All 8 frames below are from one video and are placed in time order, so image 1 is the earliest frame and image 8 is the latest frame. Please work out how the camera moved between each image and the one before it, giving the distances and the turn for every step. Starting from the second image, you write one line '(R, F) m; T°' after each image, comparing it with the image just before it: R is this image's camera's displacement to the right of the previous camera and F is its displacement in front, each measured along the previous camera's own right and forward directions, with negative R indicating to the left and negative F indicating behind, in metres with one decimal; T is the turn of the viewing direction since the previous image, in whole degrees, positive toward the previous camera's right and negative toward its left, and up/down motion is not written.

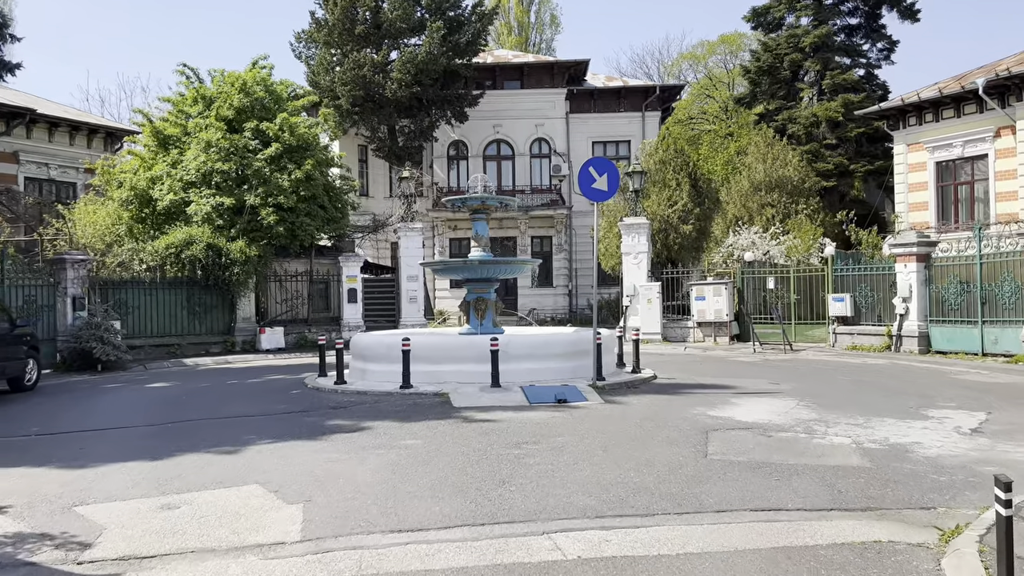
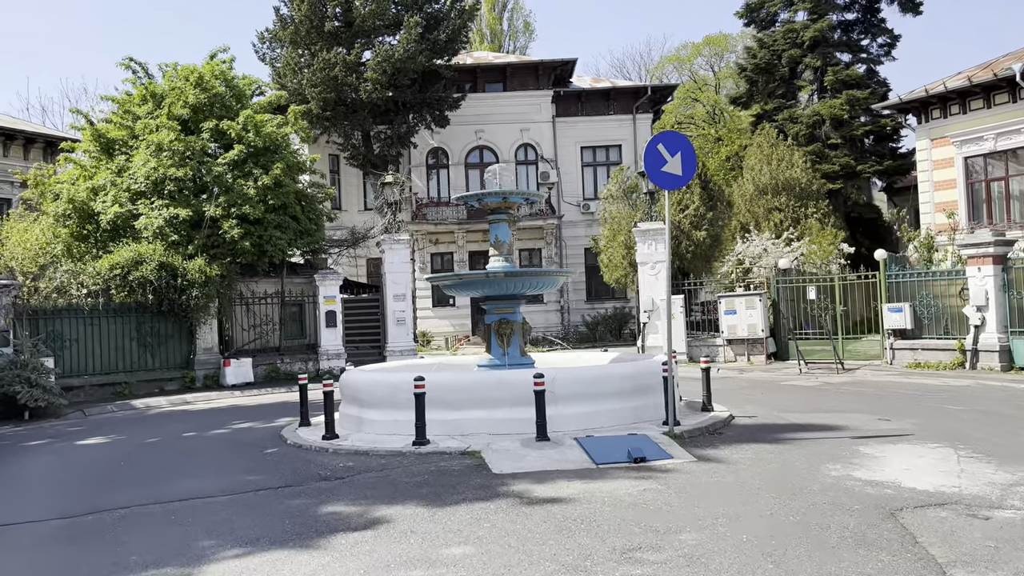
(-0.8, +3.0) m; +2°
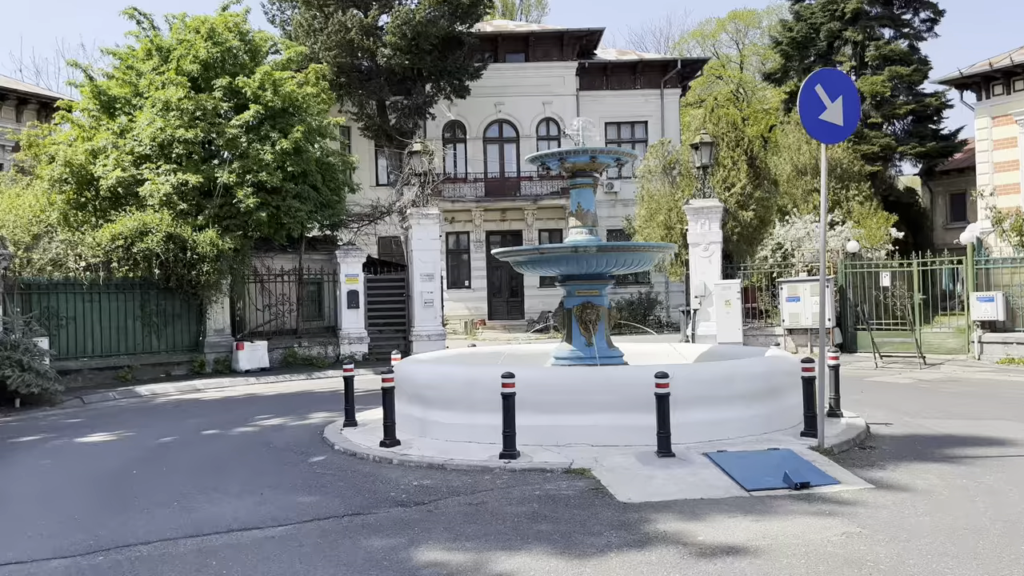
(-1.0, +1.8) m; 0°
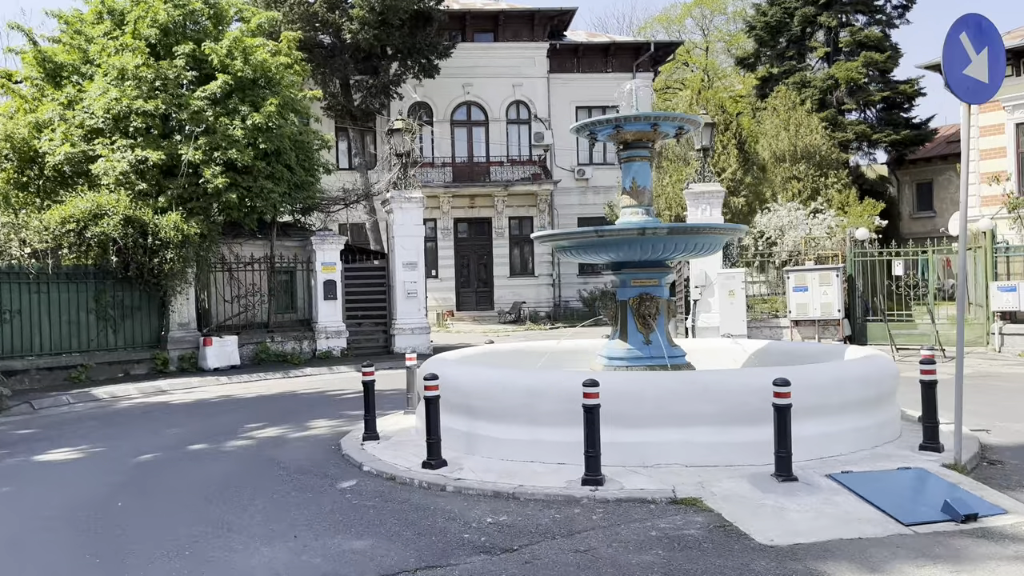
(-1.0, +1.3) m; +4°
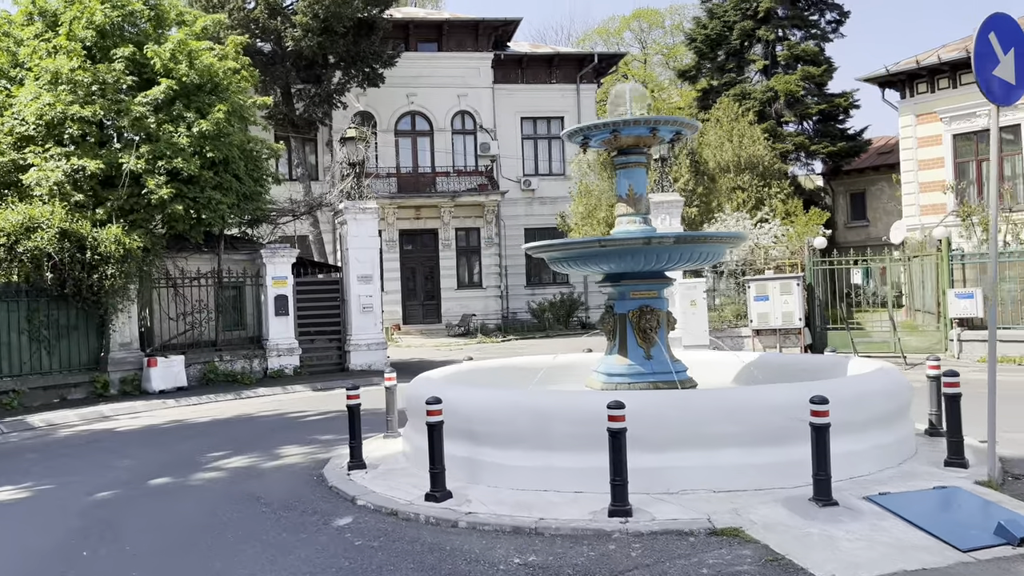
(-0.5, +0.5) m; +5°
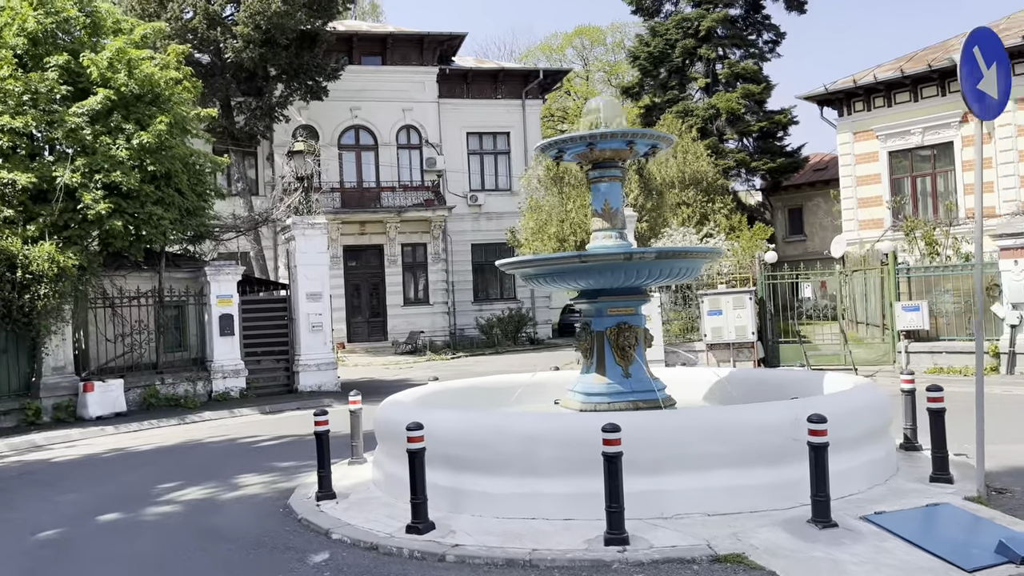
(-0.3, +0.3) m; +4°
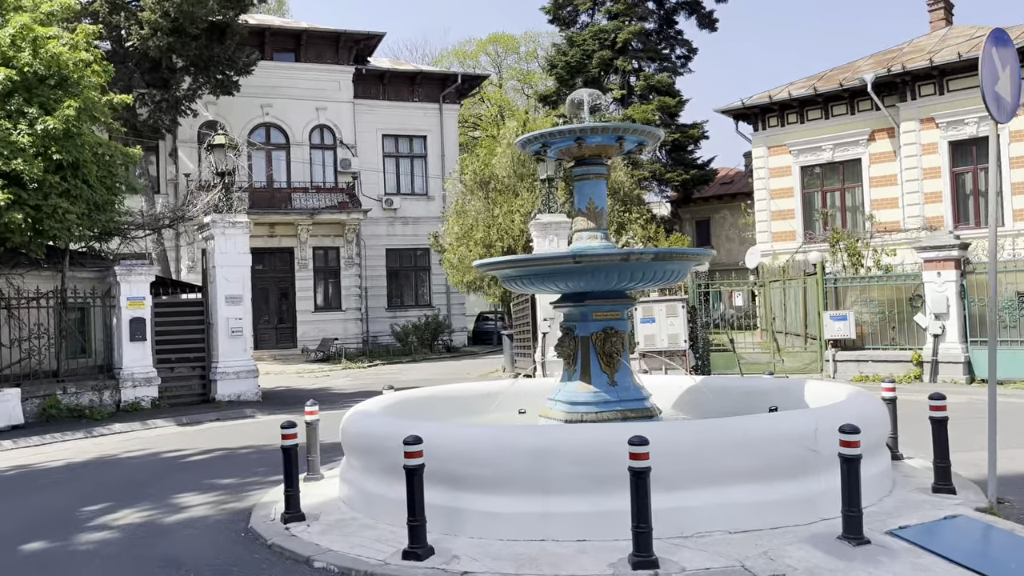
(-0.7, +0.5) m; +7°
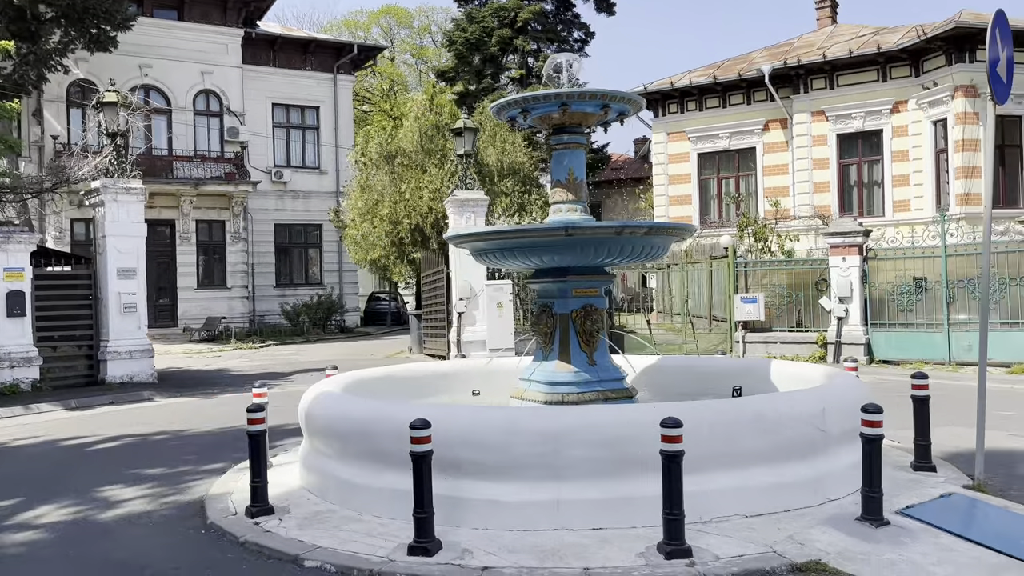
(-0.8, +0.5) m; +9°
